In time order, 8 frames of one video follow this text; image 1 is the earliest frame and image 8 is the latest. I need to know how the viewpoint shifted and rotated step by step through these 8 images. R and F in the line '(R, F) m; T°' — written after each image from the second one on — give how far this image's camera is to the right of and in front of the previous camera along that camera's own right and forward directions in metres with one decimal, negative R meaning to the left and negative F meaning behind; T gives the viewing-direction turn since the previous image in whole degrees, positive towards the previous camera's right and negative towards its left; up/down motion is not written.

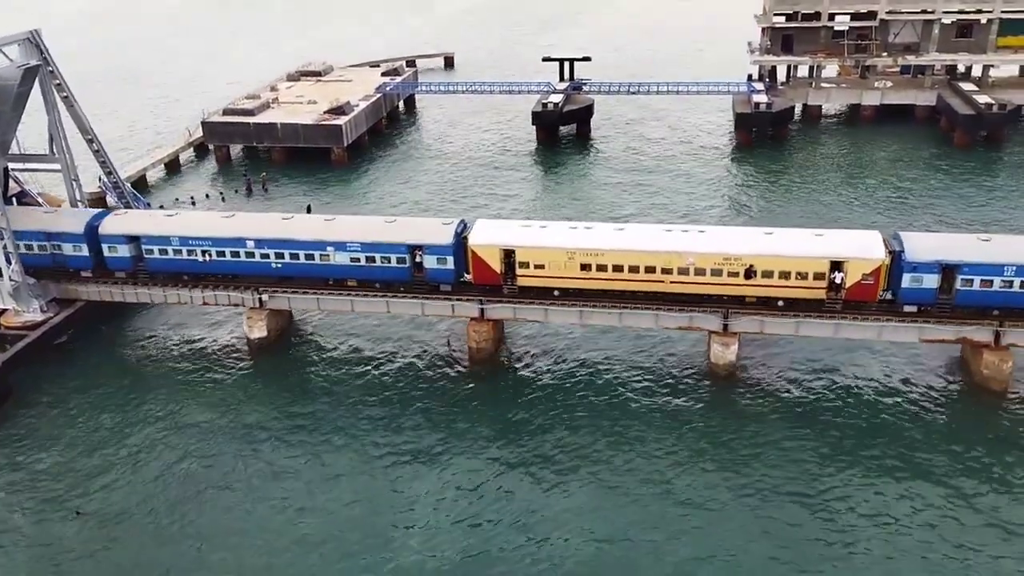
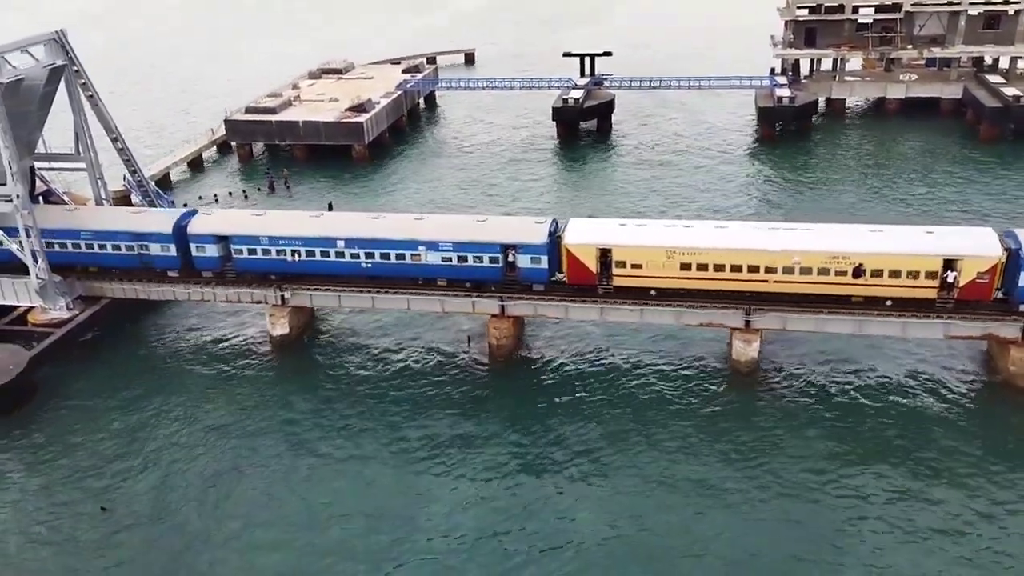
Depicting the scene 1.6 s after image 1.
(-0.7, +0.1) m; -1°
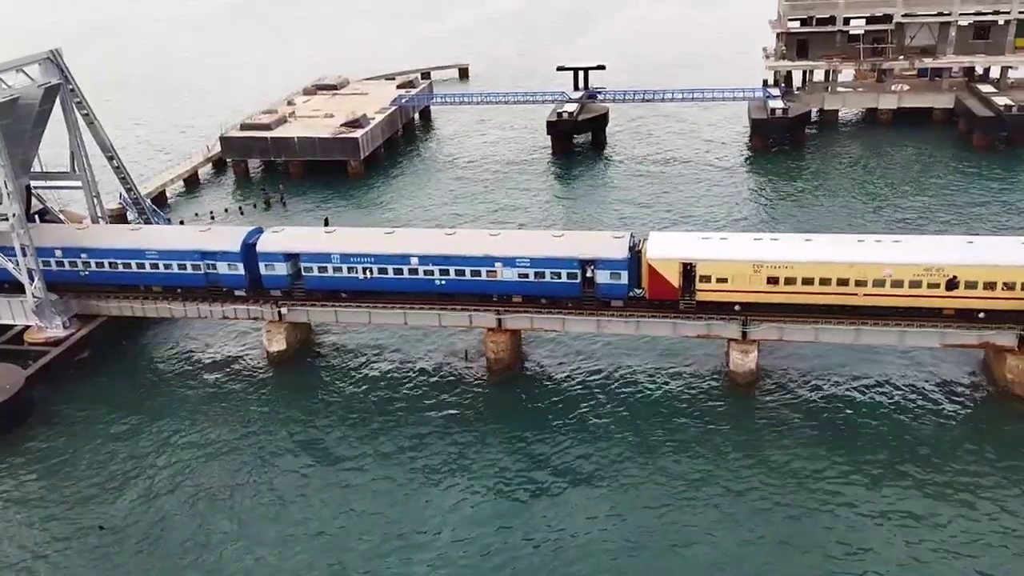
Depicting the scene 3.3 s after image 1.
(0.0, -0.1) m; 0°
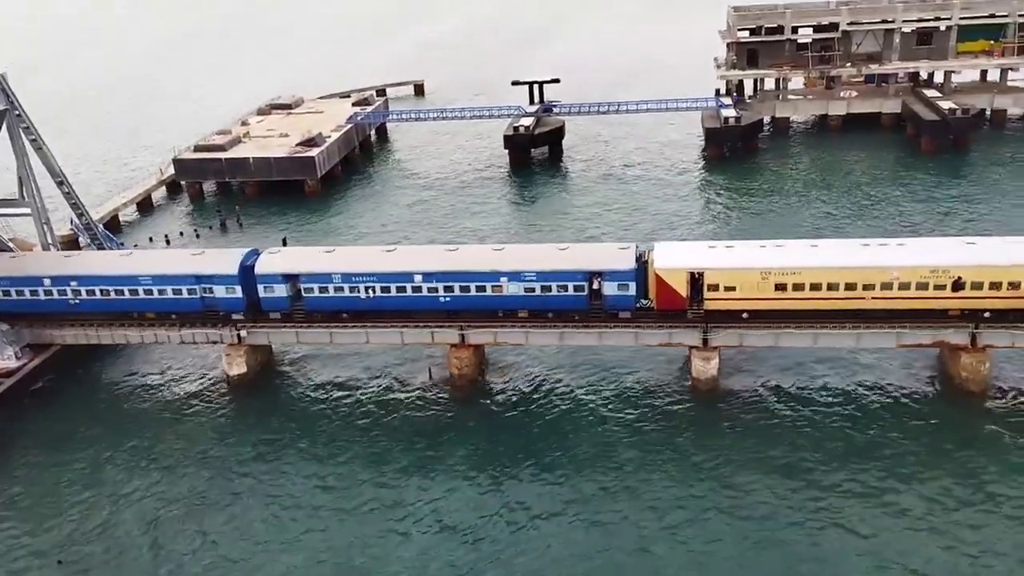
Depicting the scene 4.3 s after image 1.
(+0.2, 0.0) m; +2°
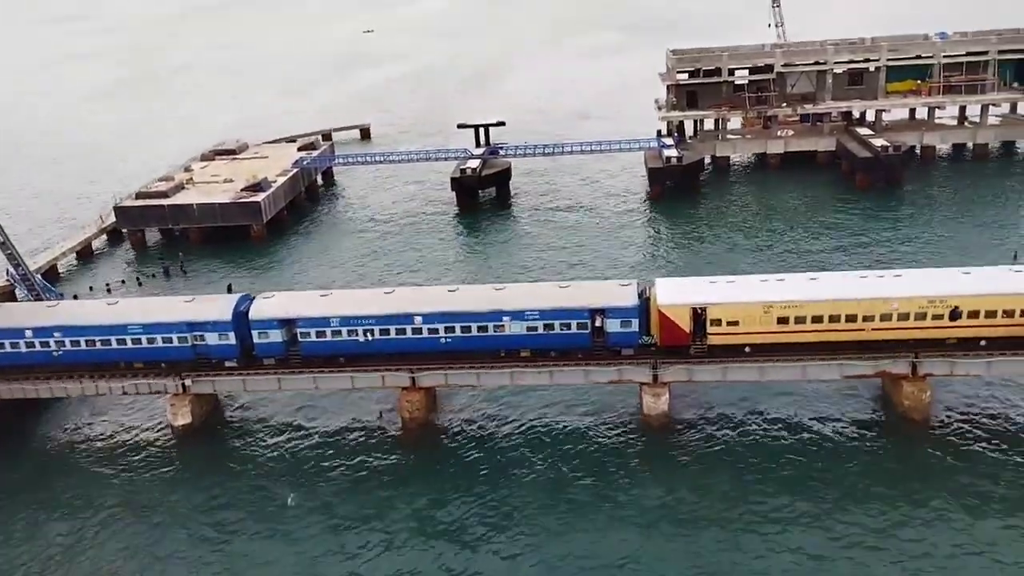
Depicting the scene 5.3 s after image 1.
(-1.4, +0.1) m; +4°
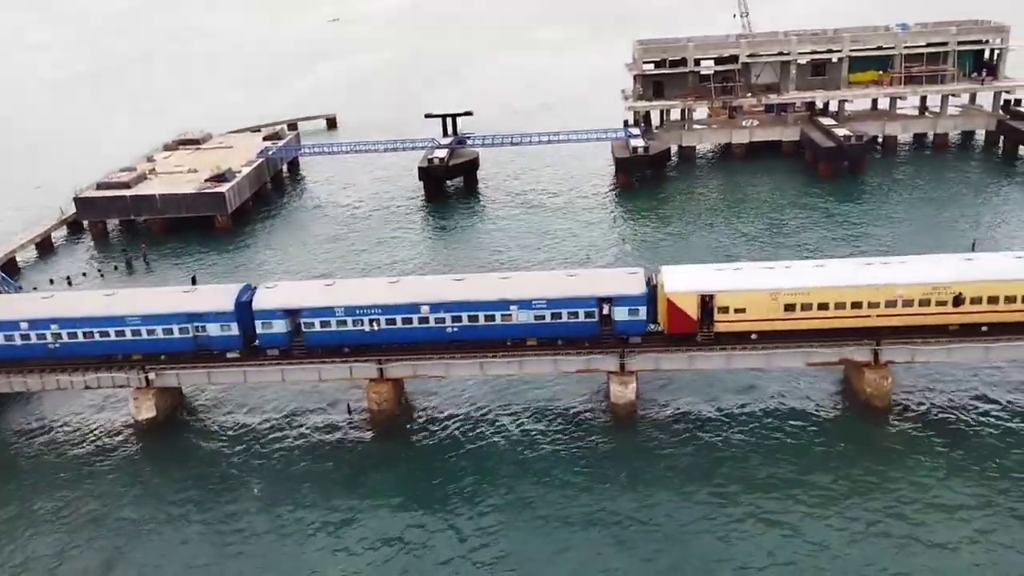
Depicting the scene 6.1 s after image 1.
(-0.3, 0.0) m; +2°
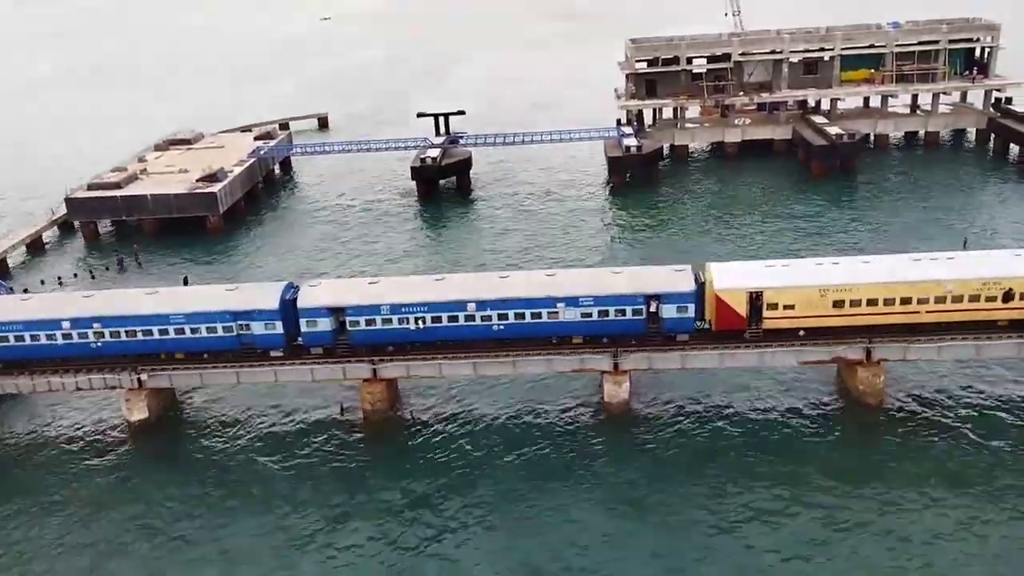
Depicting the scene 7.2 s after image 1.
(+0.8, +0.1) m; 0°
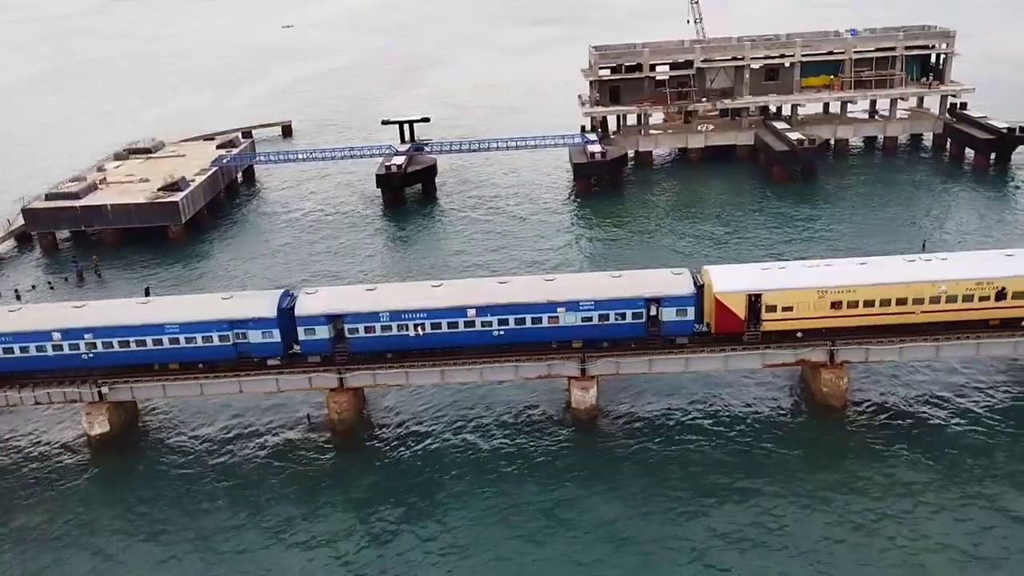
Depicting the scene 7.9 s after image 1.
(-0.7, +0.1) m; +3°
